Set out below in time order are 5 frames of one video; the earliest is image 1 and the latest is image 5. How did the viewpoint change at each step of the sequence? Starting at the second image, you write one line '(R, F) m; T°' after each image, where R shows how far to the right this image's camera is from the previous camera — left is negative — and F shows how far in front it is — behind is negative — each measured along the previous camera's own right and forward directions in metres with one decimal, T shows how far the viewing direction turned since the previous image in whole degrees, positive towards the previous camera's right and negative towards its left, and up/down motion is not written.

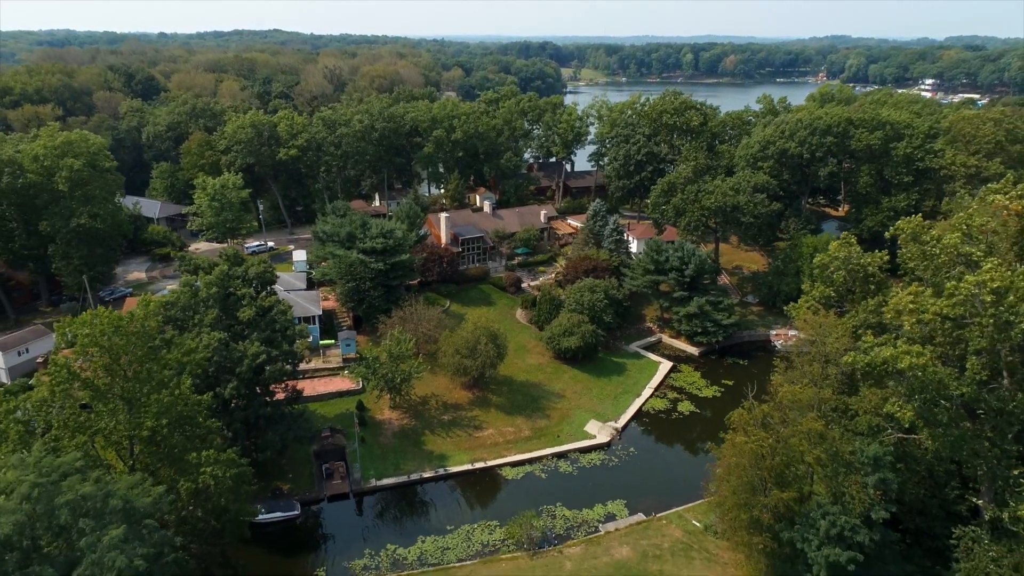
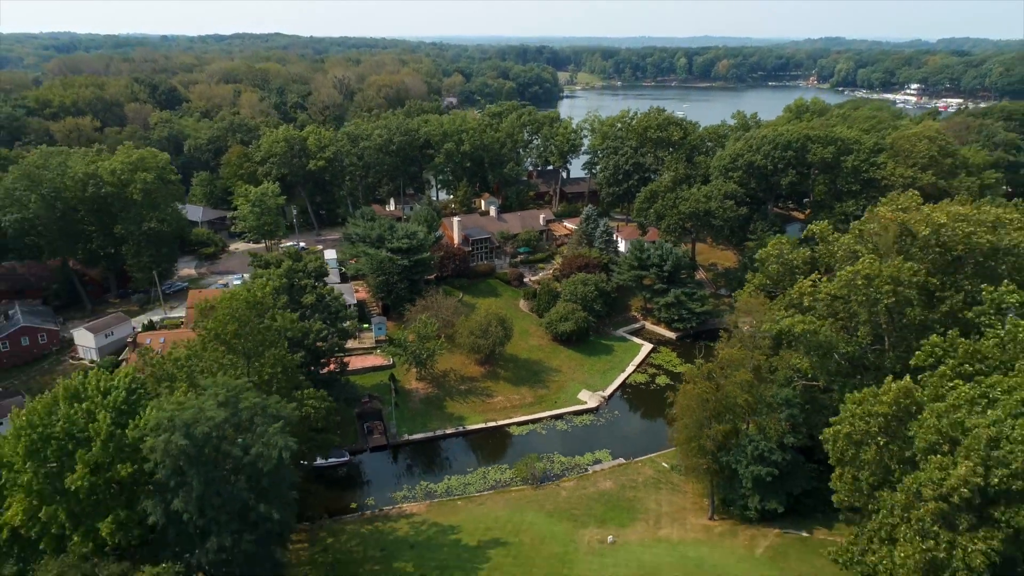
(-0.2, -3.1) m; 0°
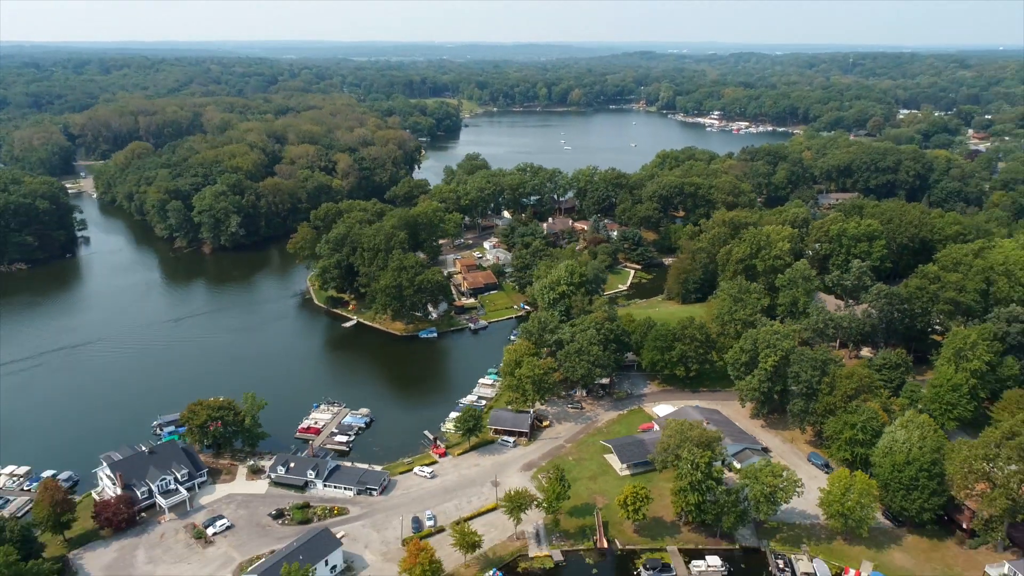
(-16.0, -28.2) m; +13°
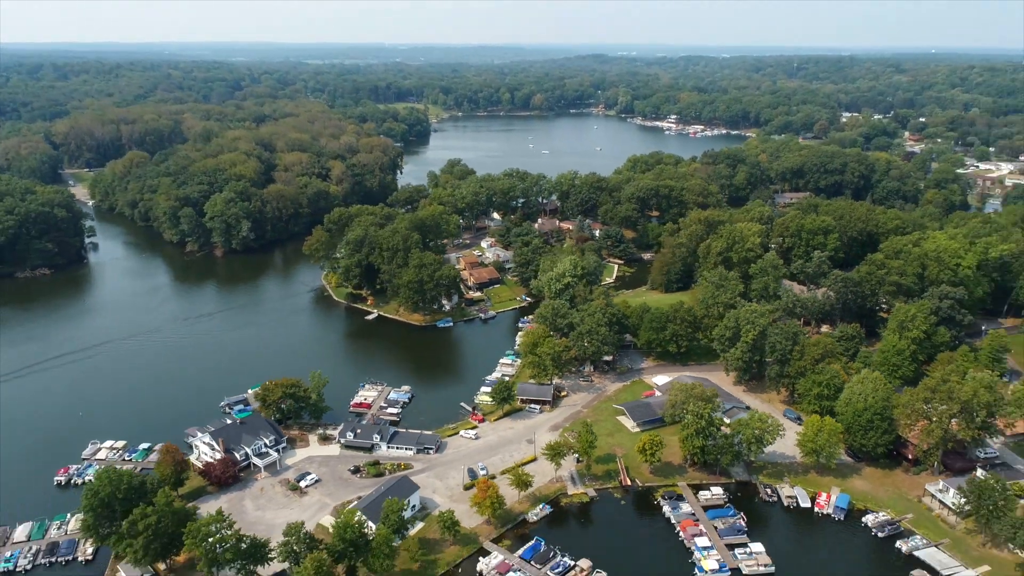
(-3.3, -5.2) m; +4°
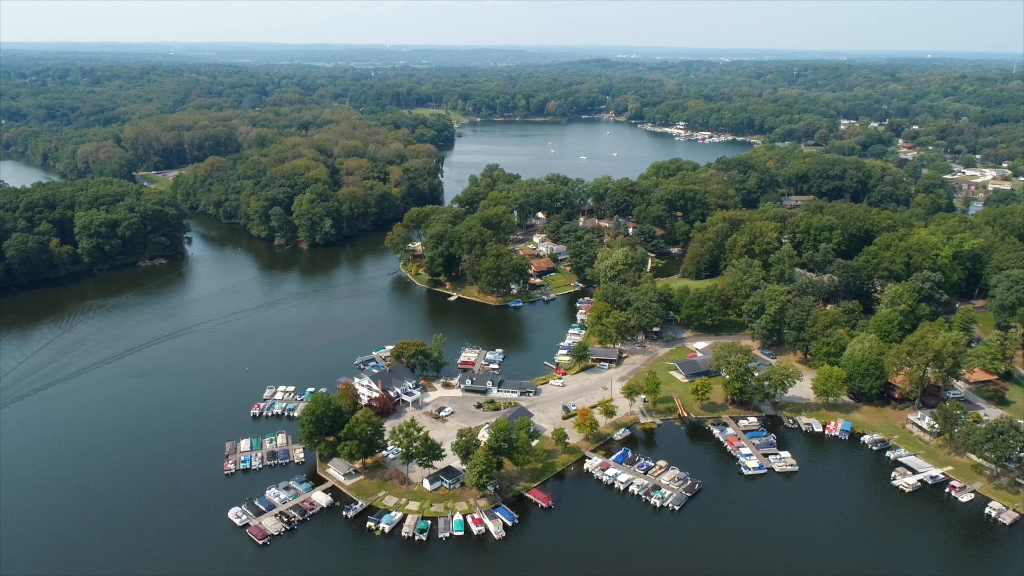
(-4.8, -9.6) m; 0°
